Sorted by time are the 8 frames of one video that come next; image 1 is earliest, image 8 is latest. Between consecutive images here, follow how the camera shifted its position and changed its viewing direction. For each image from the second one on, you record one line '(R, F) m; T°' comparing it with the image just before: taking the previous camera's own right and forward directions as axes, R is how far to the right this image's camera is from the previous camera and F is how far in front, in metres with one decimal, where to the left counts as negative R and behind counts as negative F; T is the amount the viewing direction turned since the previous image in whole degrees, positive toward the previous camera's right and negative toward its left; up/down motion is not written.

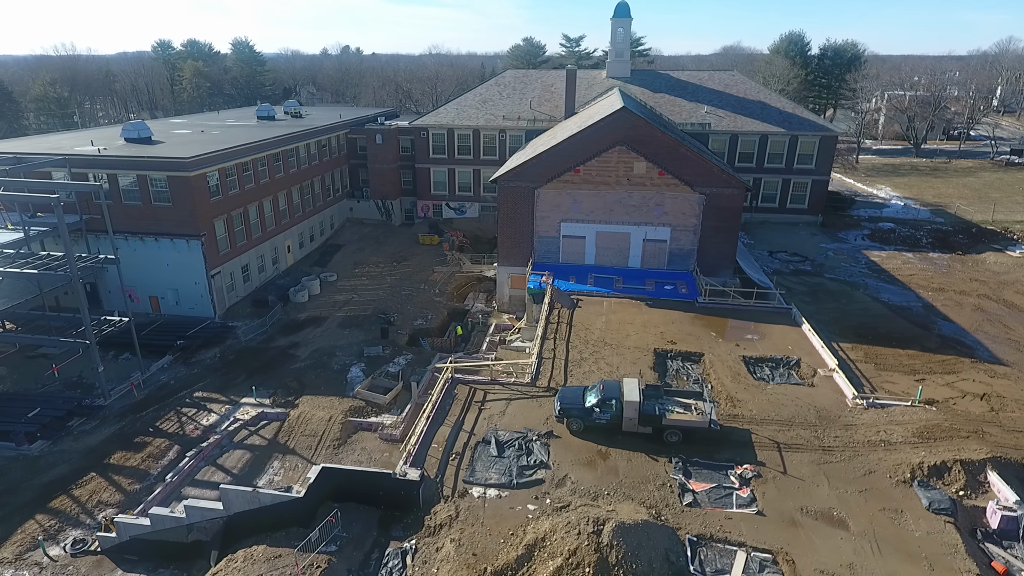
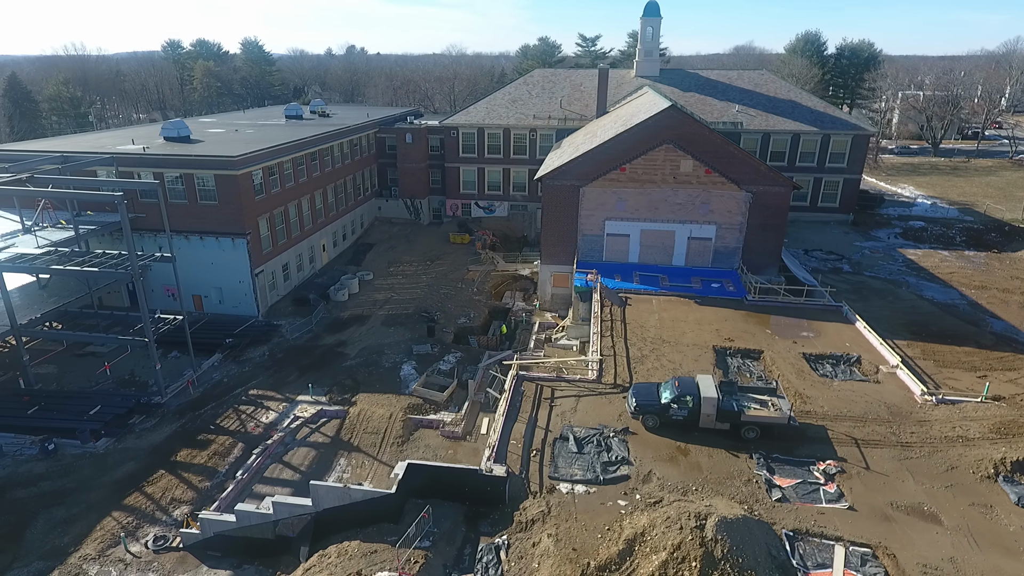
(-2.0, 0.0) m; 0°
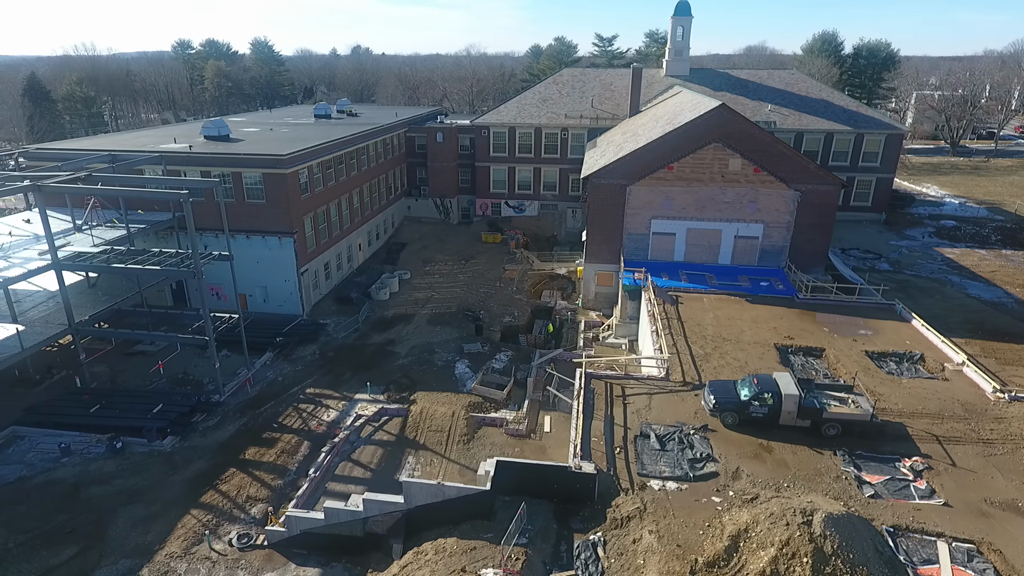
(-2.1, 0.0) m; 0°
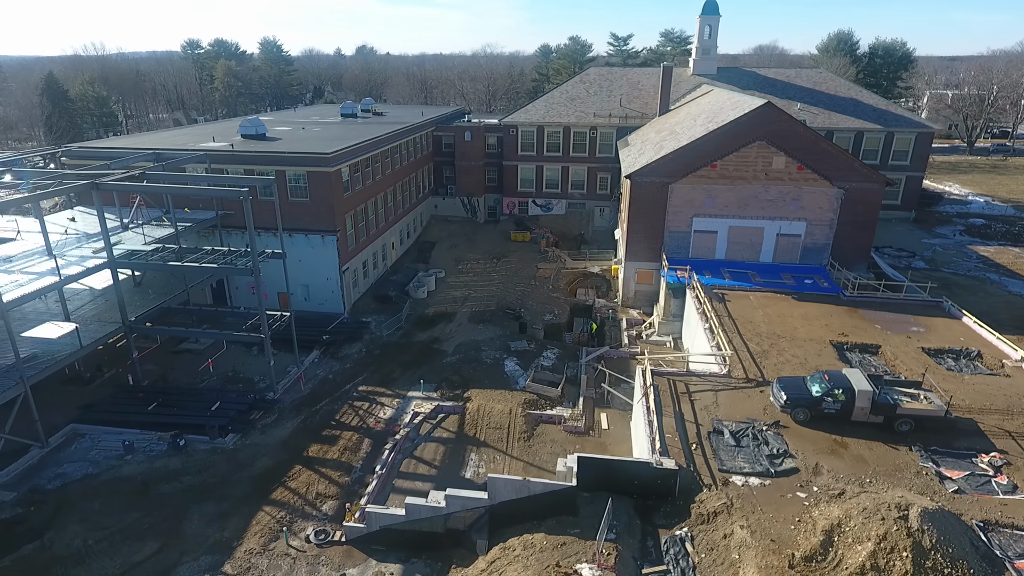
(-1.9, 0.0) m; 0°
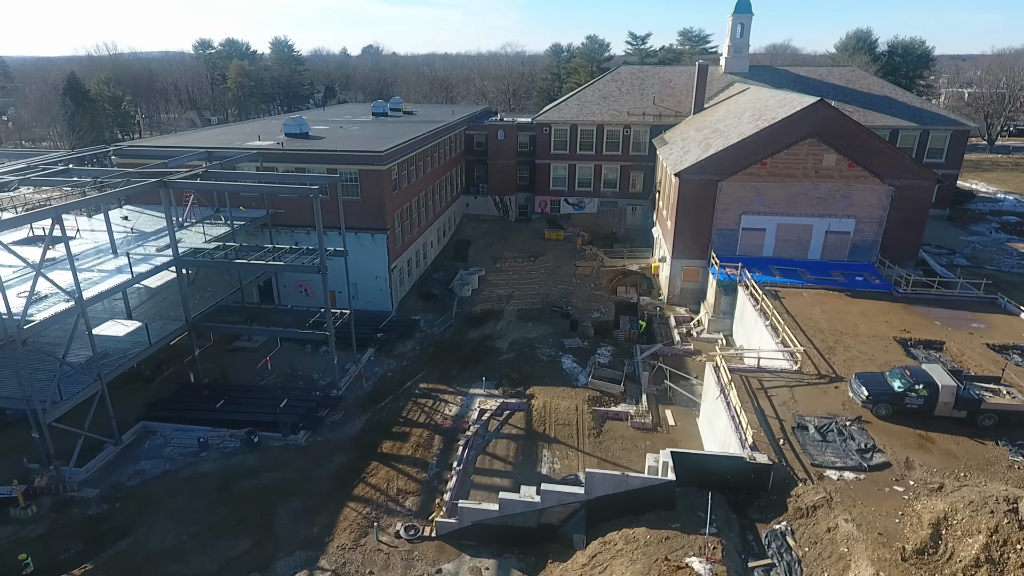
(-2.2, -0.1) m; 0°
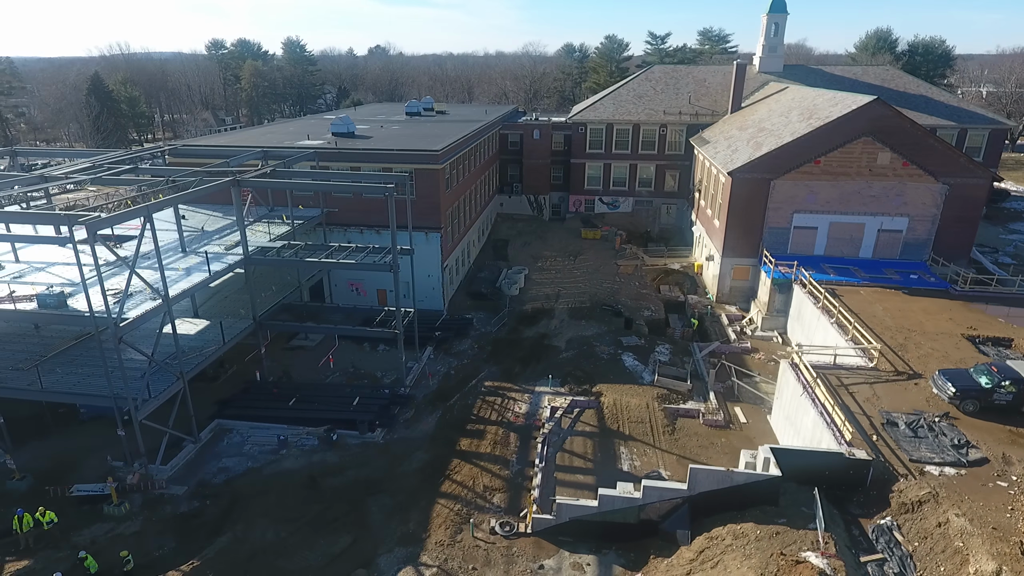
(-2.4, -0.1) m; 0°
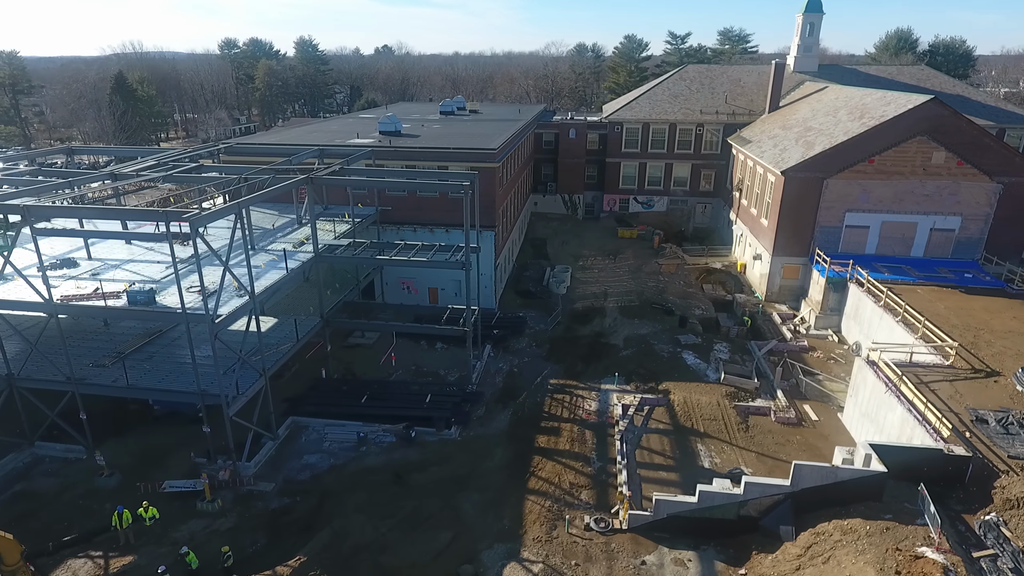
(-2.4, -0.1) m; 0°
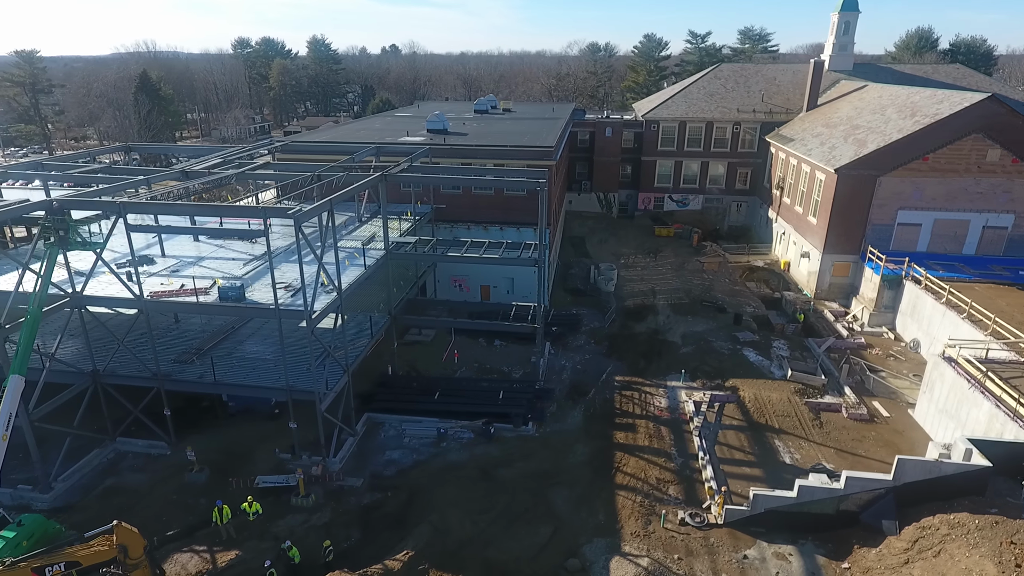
(-2.4, -0.1) m; 0°
